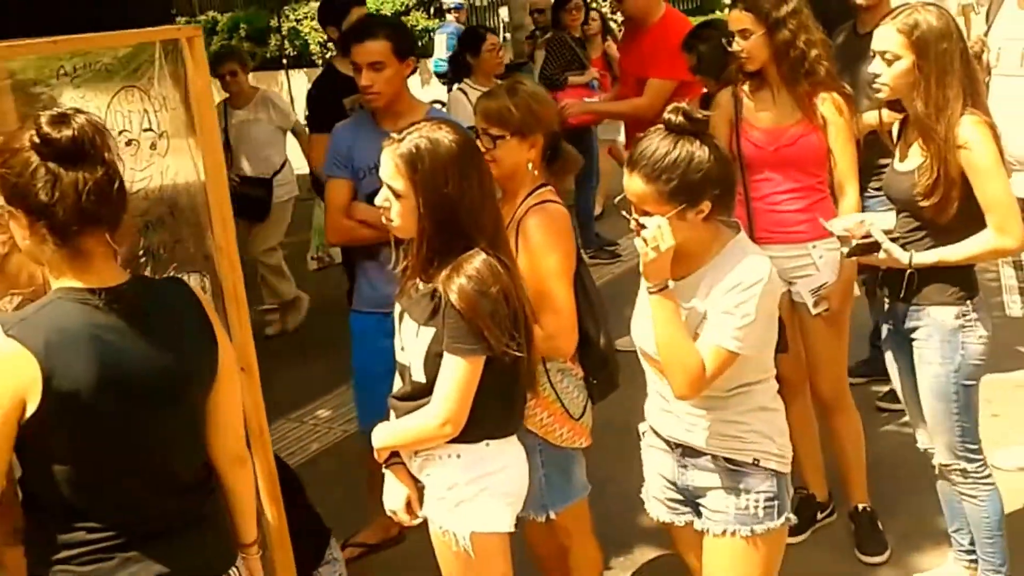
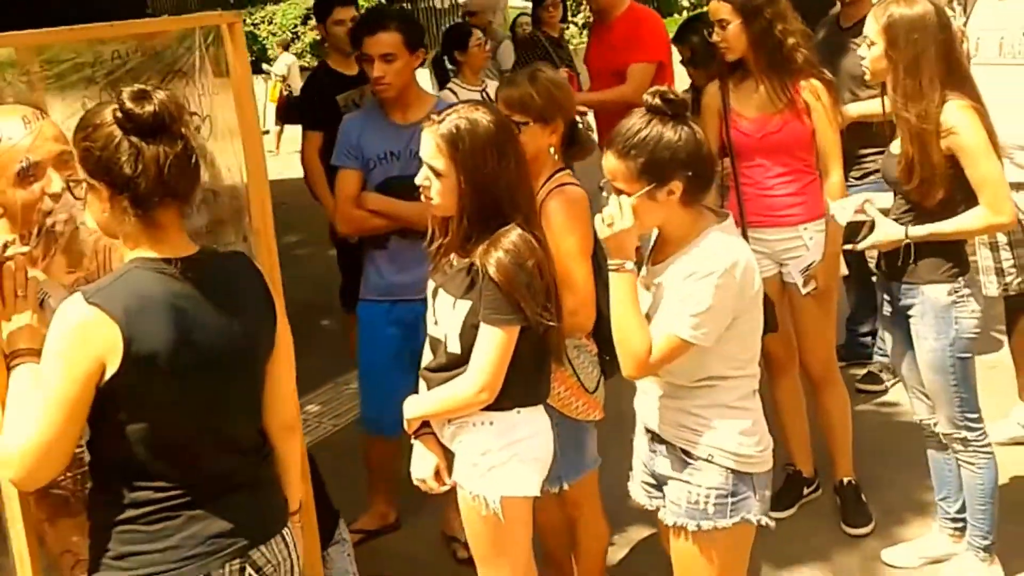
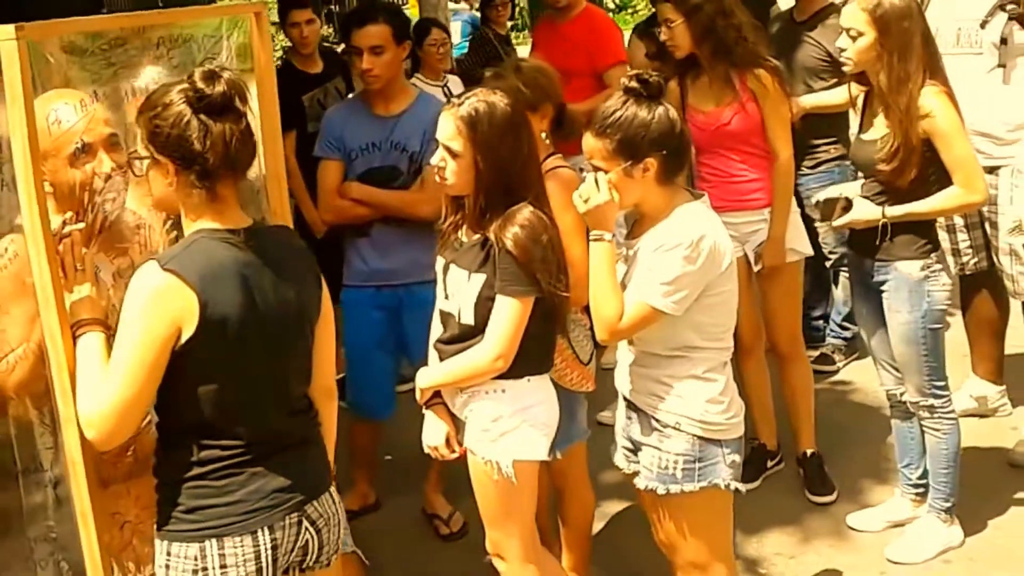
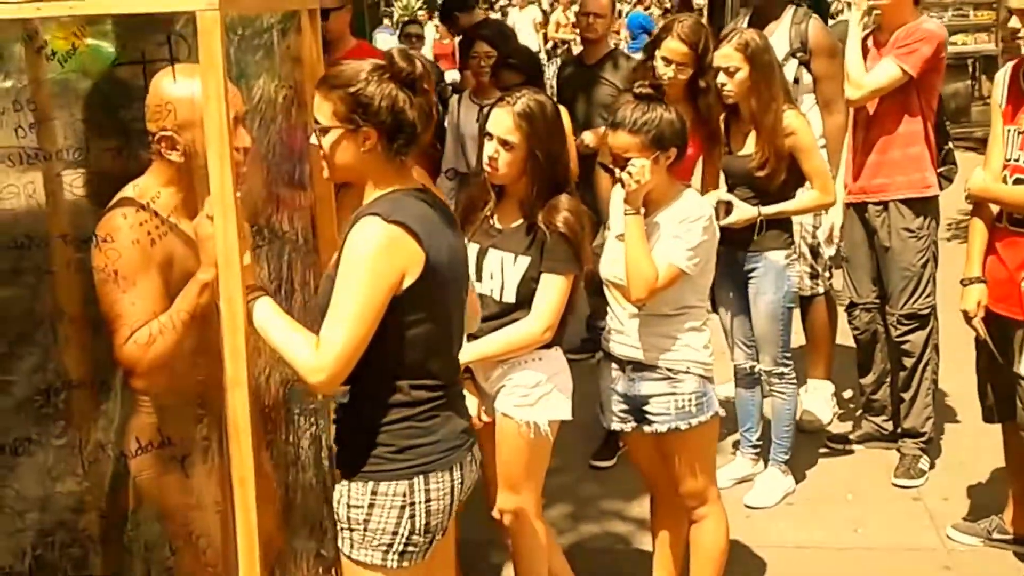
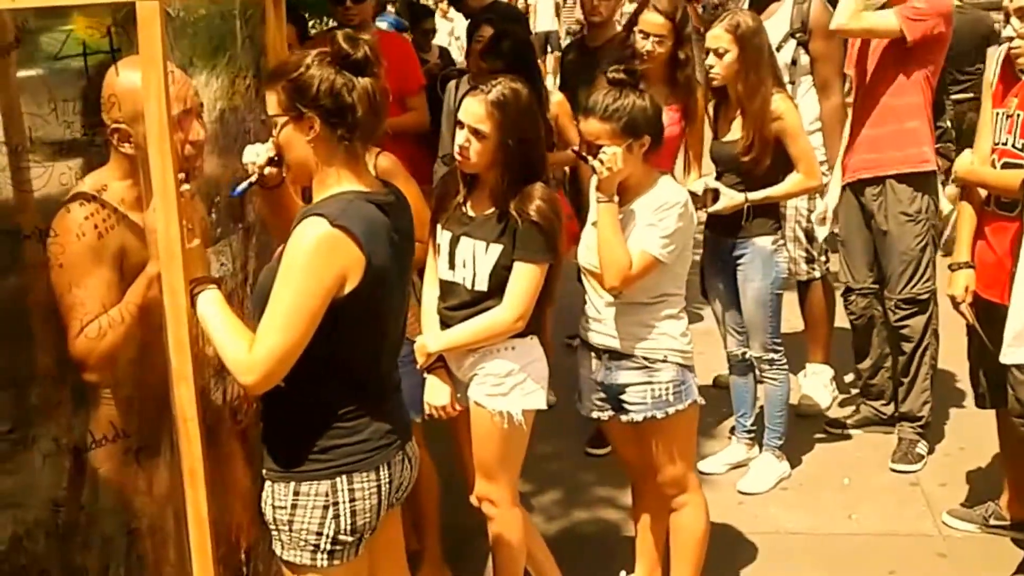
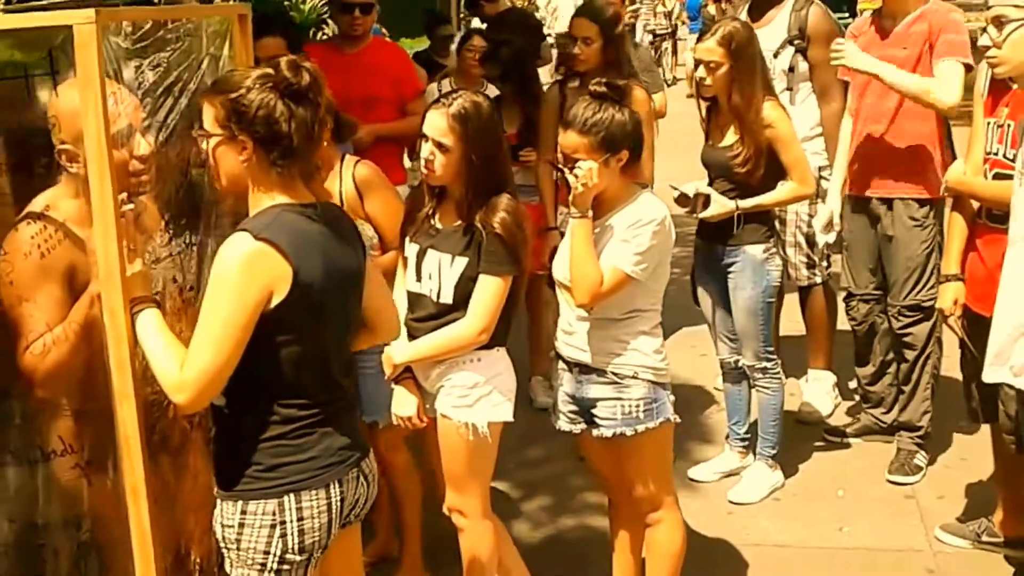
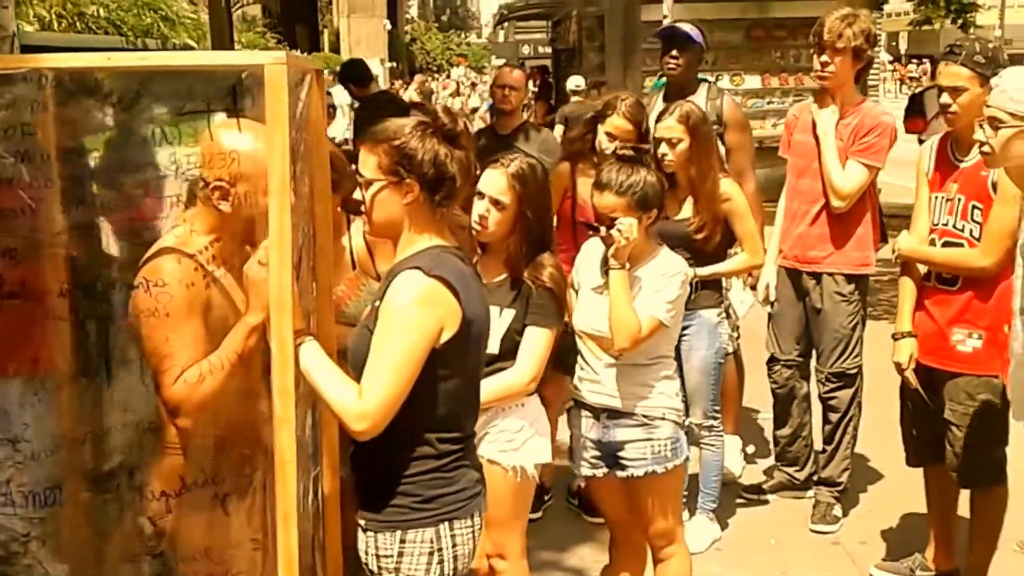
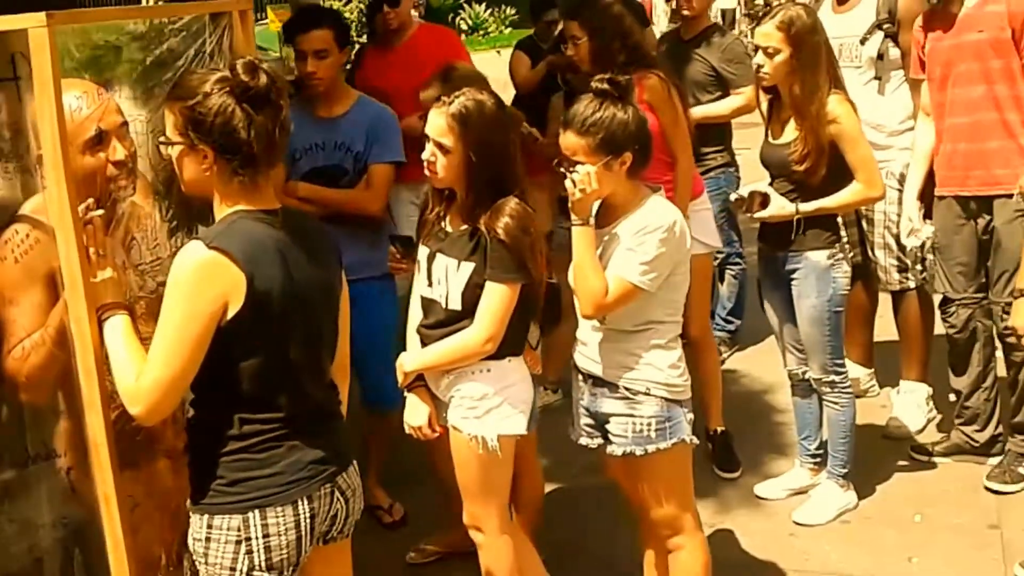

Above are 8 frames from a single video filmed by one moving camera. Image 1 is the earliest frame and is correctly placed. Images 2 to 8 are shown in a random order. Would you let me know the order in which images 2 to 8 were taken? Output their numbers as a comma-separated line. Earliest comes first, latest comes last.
2, 3, 8, 6, 5, 4, 7
